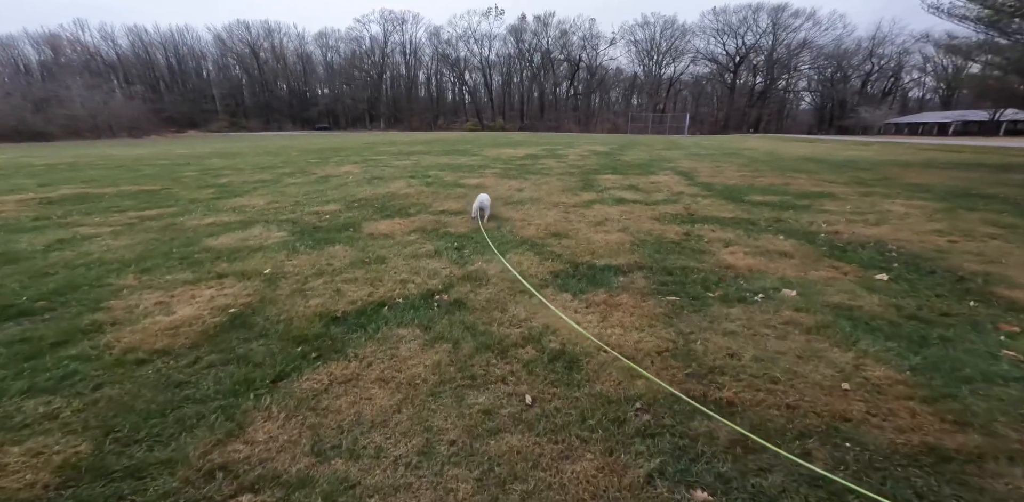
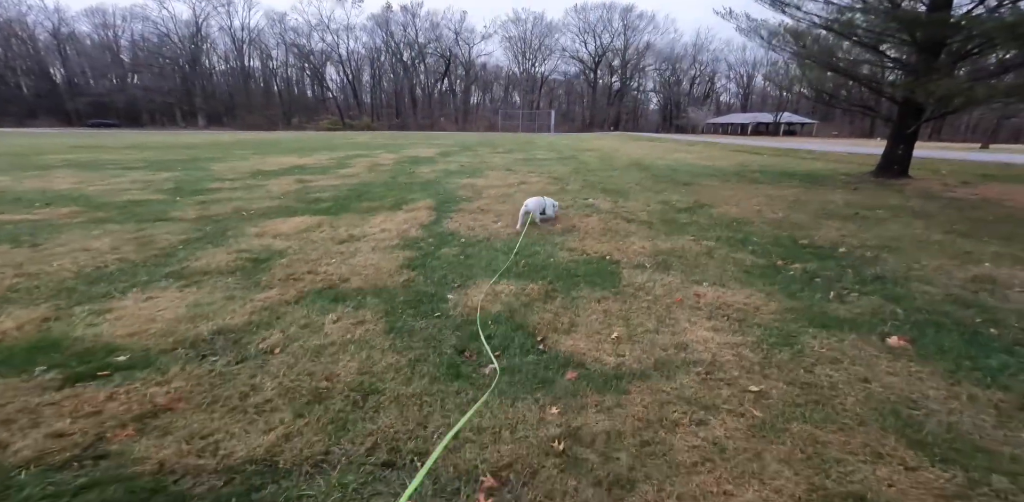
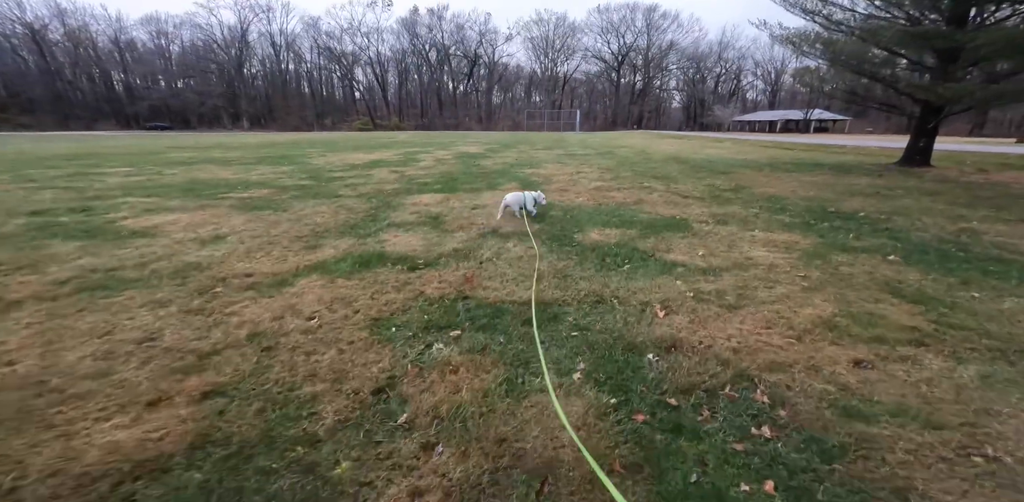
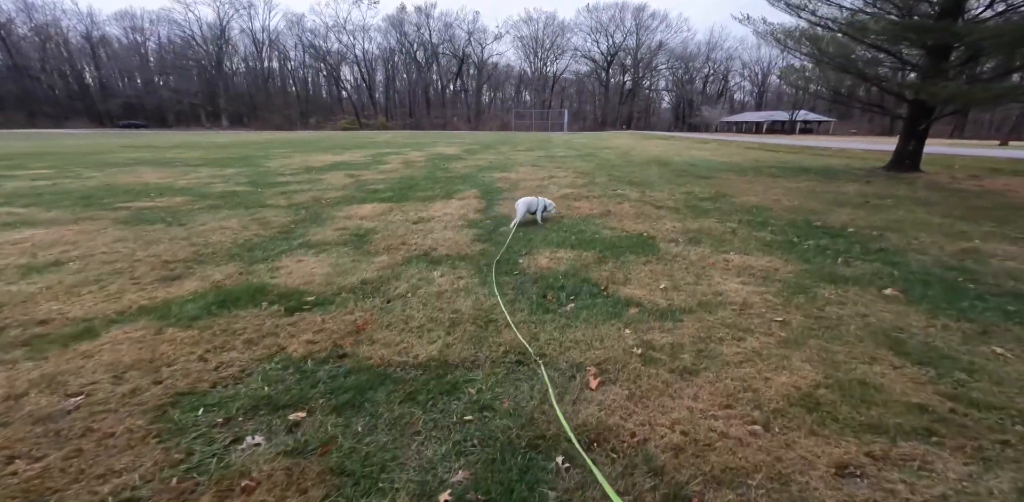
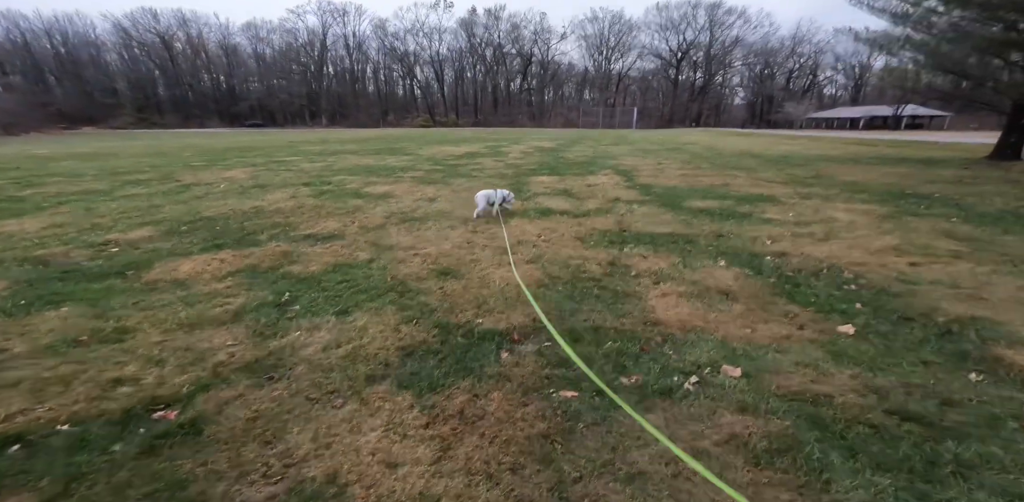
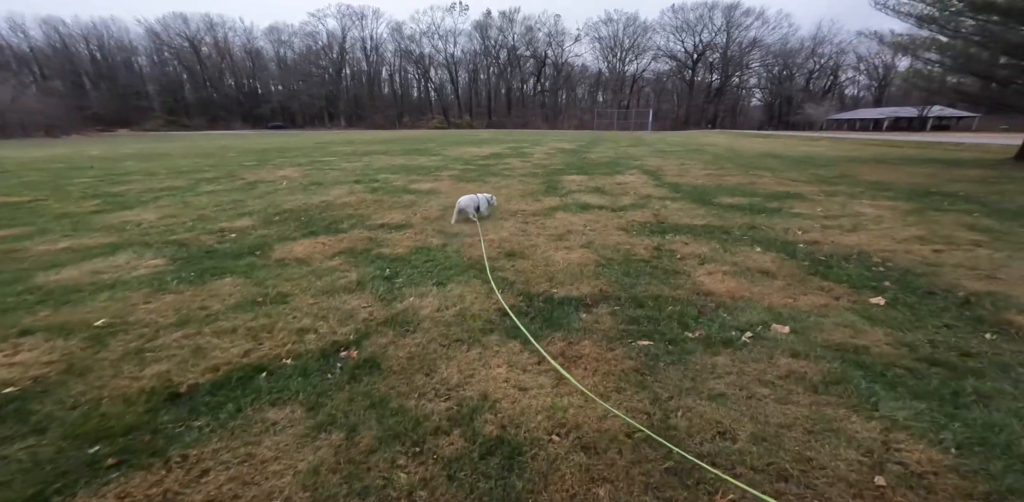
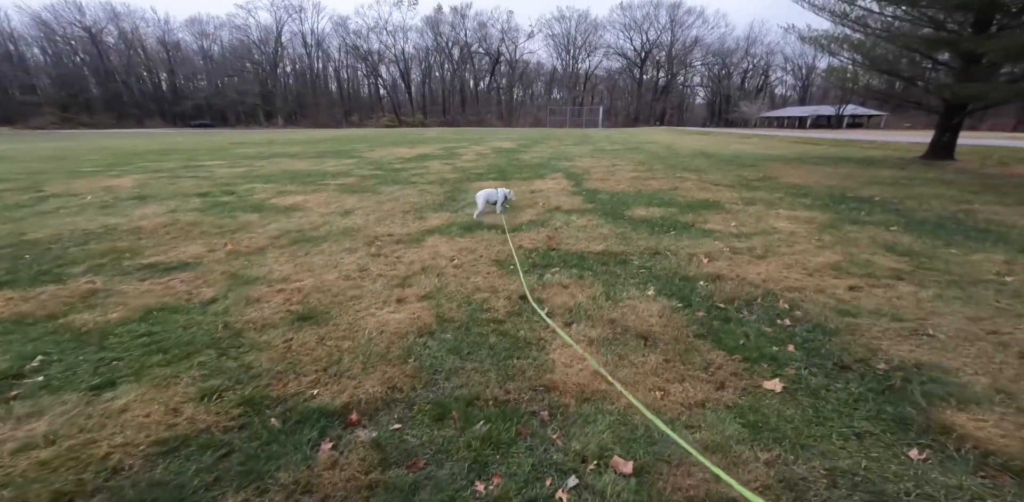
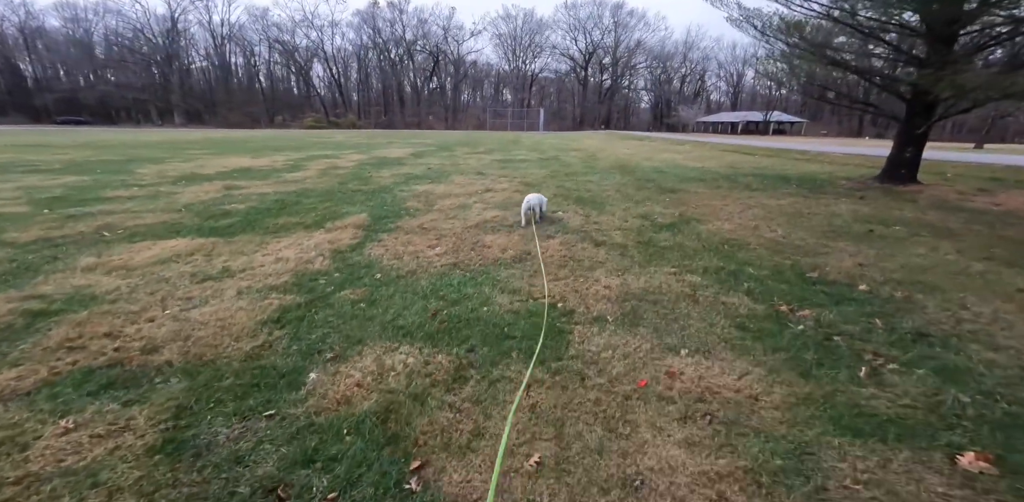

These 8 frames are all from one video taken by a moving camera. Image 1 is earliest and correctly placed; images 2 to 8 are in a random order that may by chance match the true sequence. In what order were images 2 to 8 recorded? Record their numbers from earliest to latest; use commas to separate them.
6, 5, 7, 3, 4, 2, 8
